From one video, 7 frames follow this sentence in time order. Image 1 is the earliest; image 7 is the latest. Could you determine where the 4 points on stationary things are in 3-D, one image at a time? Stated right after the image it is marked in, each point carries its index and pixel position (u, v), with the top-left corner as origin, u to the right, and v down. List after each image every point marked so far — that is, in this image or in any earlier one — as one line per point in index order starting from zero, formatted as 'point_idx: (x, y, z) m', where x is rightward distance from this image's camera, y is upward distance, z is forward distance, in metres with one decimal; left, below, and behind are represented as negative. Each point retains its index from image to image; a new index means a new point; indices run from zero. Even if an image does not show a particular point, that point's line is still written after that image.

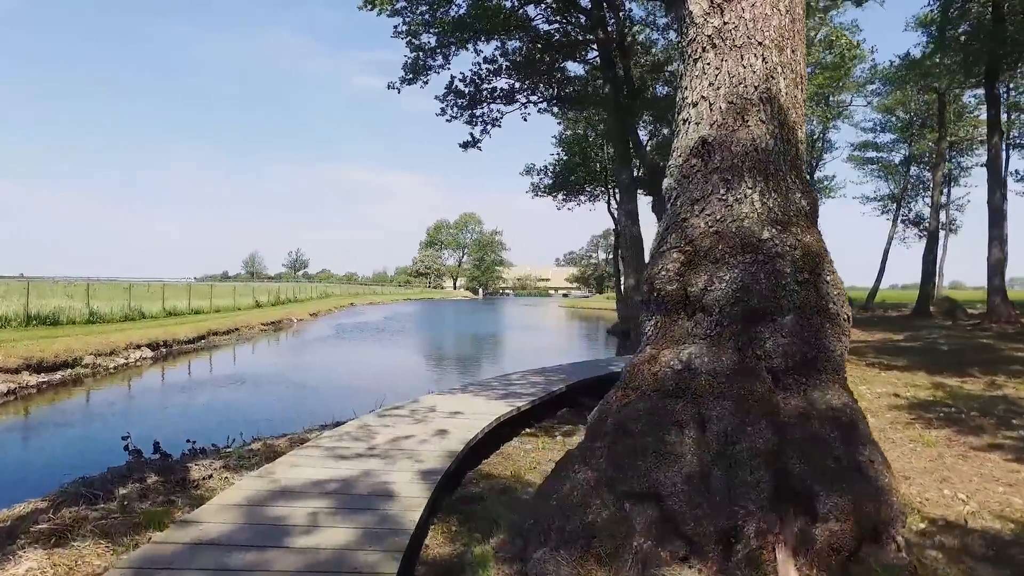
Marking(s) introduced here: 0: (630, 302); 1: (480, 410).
0: (+2.4, -0.3, +13.2) m
1: (-0.3, -1.1, +5.3) m
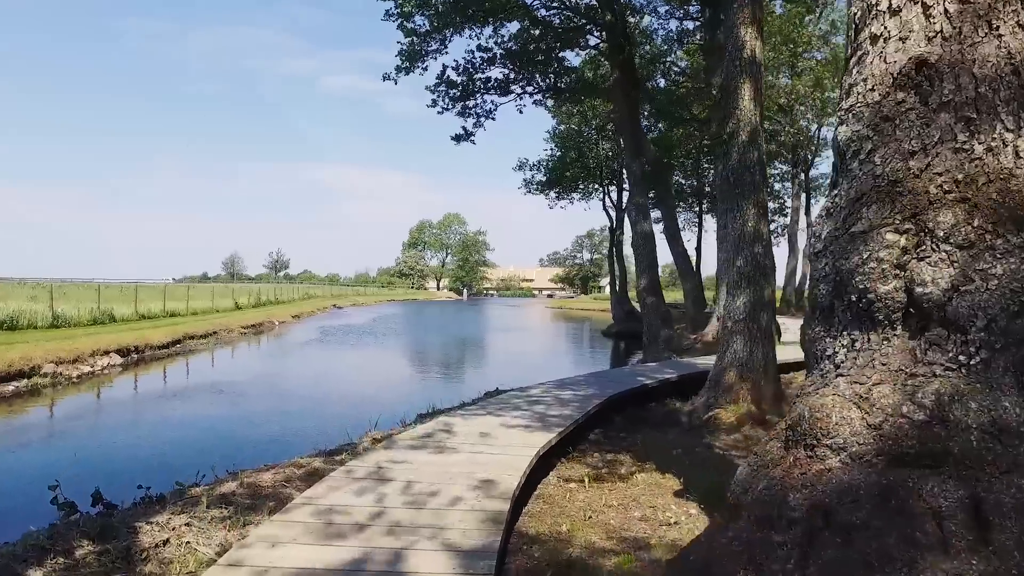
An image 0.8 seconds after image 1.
0: (+2.5, -0.3, +12.3) m
1: (0.0, -1.1, +4.3) m
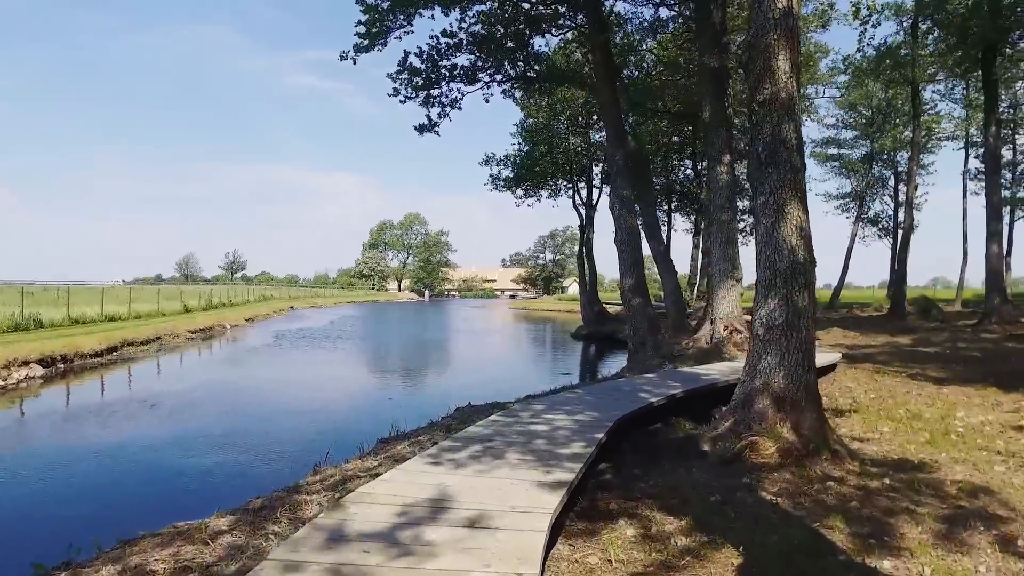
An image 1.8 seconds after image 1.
0: (+2.0, -0.3, +11.2) m
1: (0.0, -1.1, +3.1) m
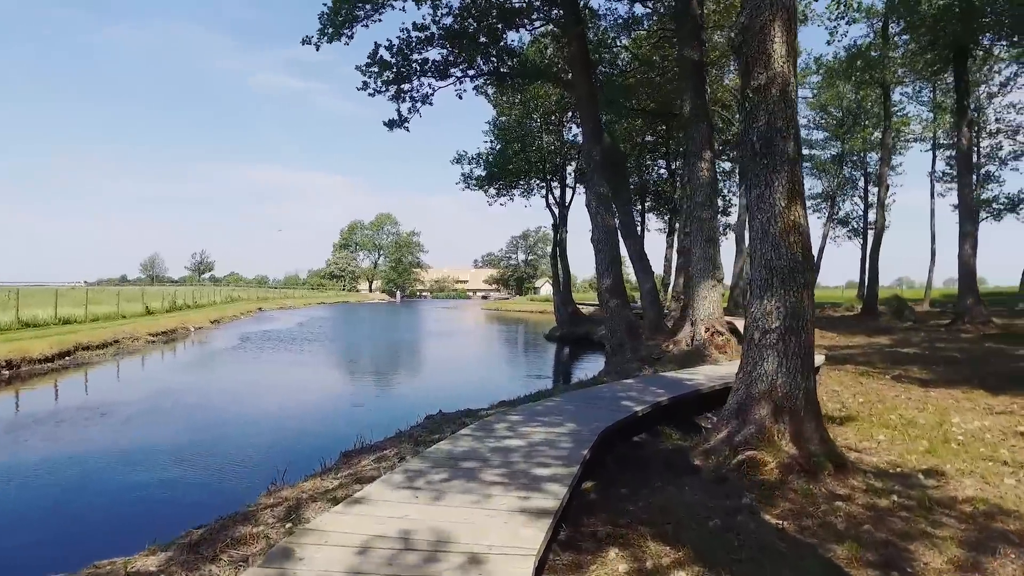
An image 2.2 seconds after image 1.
0: (+1.6, -0.3, +10.8) m
1: (-0.1, -1.1, +2.7) m
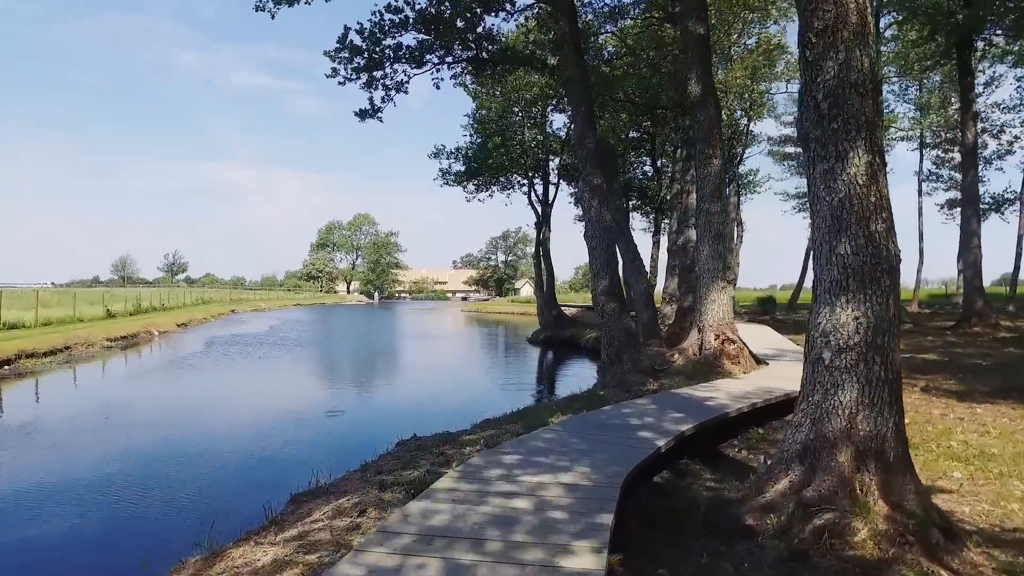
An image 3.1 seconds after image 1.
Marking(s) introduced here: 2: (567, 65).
0: (+1.3, -0.4, +9.7) m
1: (-0.1, -1.1, +1.5) m
2: (+0.9, +3.6, +10.0) m
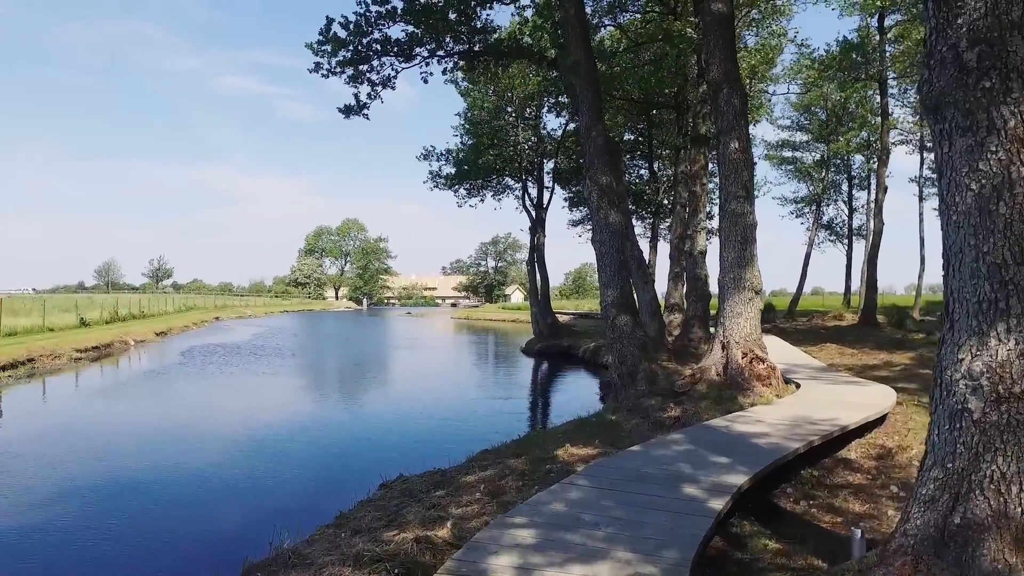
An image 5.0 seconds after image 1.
0: (+1.3, -0.5, +8.6) m
1: (+0.1, -1.2, +0.4) m
2: (+0.9, +3.4, +9.0) m
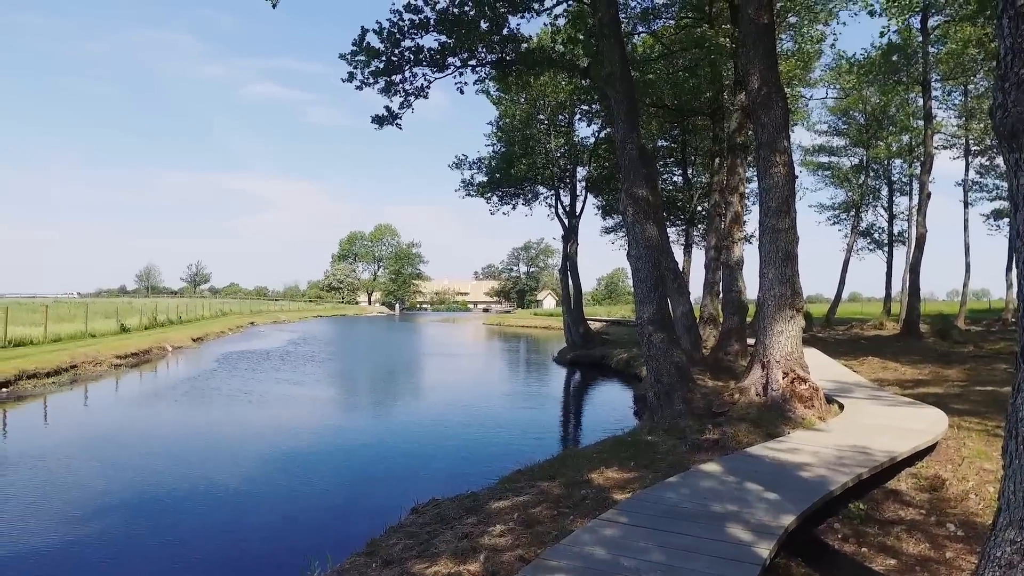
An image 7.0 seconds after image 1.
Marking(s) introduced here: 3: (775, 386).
0: (+1.7, -0.7, +8.4) m
1: (+0.1, -1.3, +0.3) m
2: (+1.3, +3.2, +8.8) m
3: (+3.2, -1.2, +7.6) m
